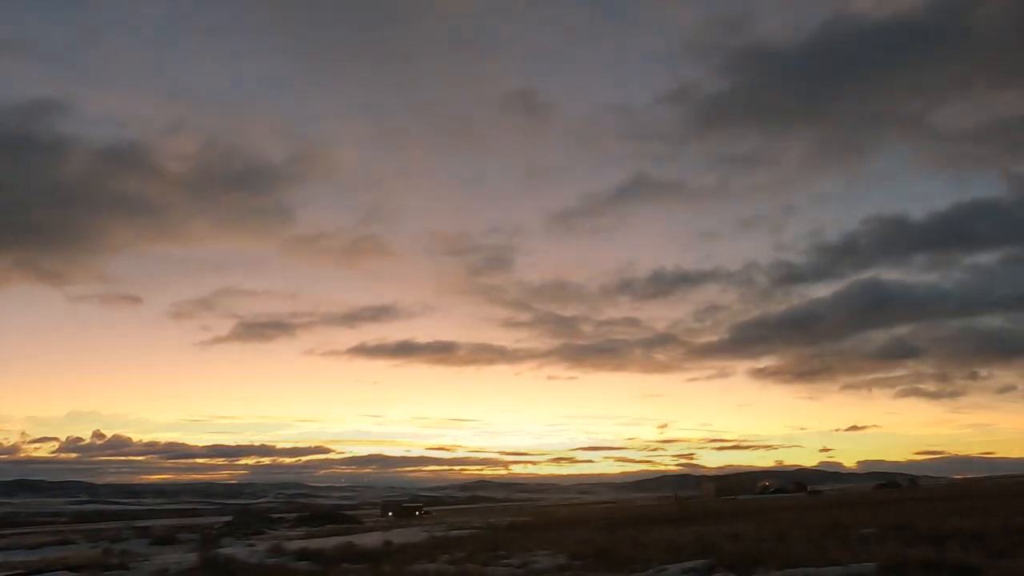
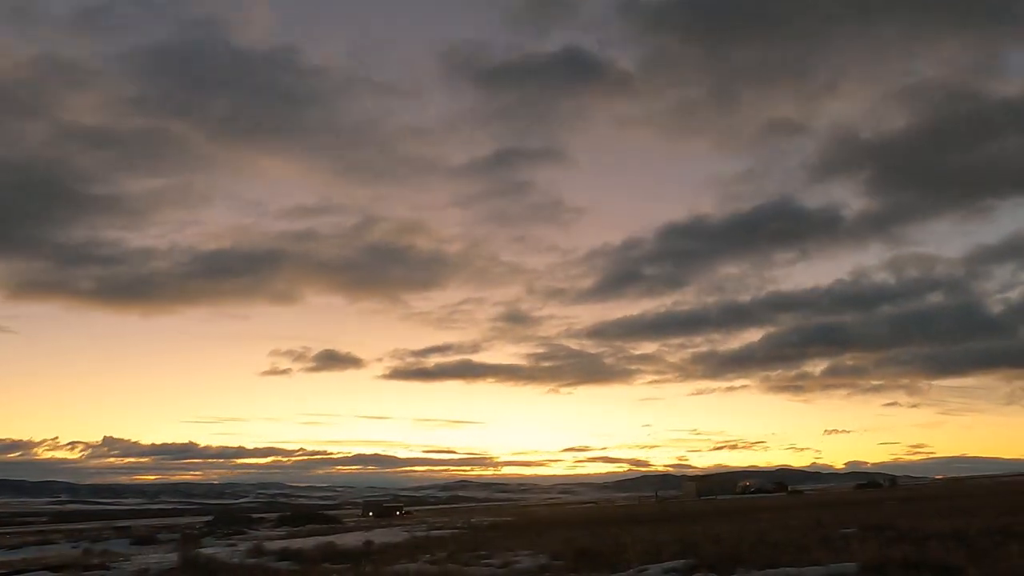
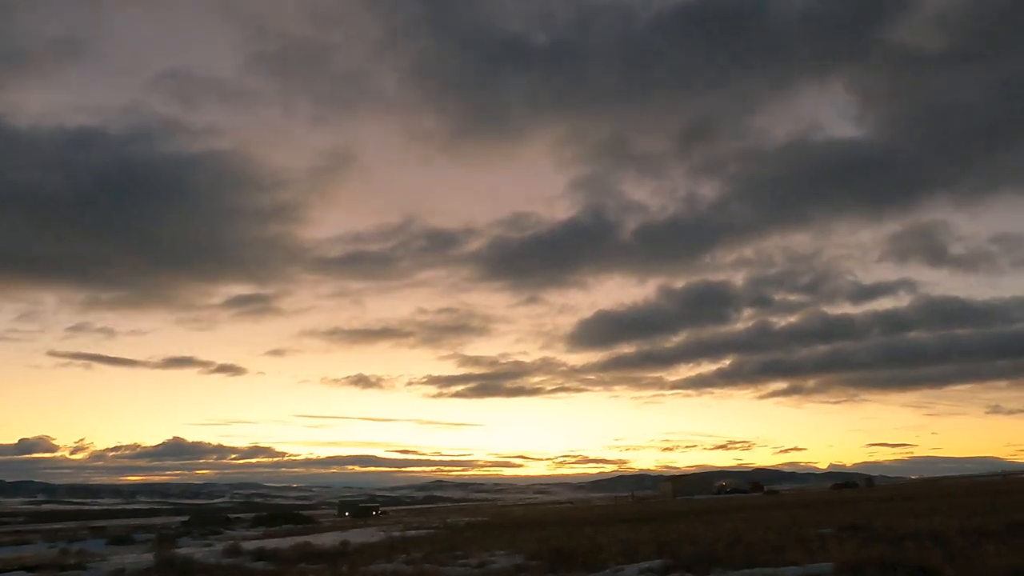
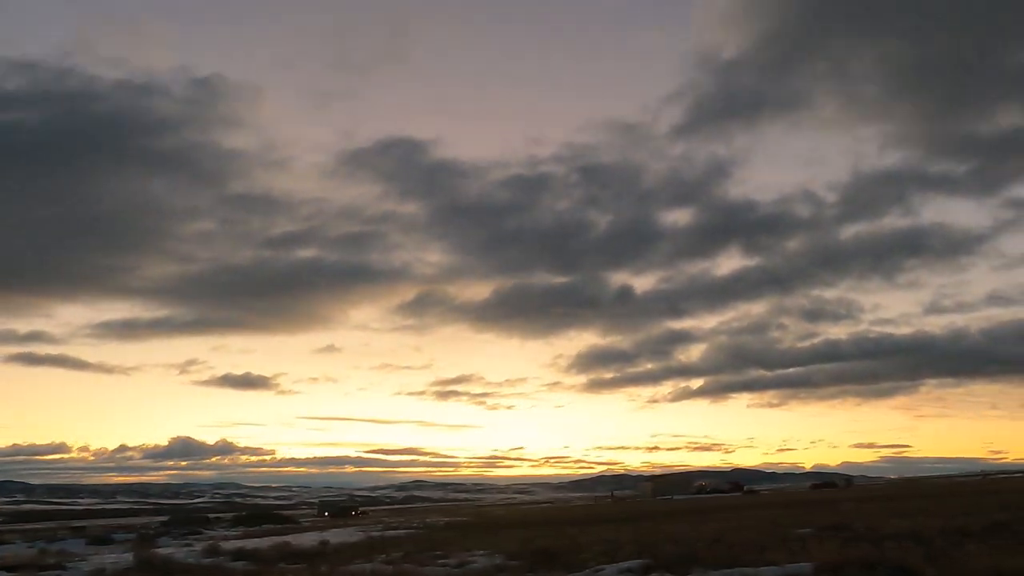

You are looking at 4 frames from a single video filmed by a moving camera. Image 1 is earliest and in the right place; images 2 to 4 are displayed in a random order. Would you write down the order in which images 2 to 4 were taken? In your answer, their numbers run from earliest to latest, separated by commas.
2, 3, 4
